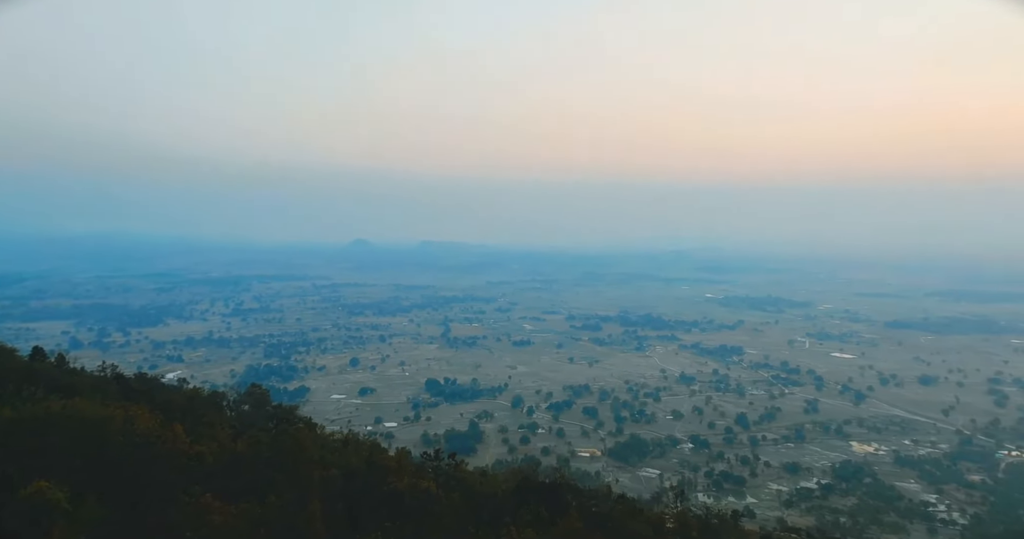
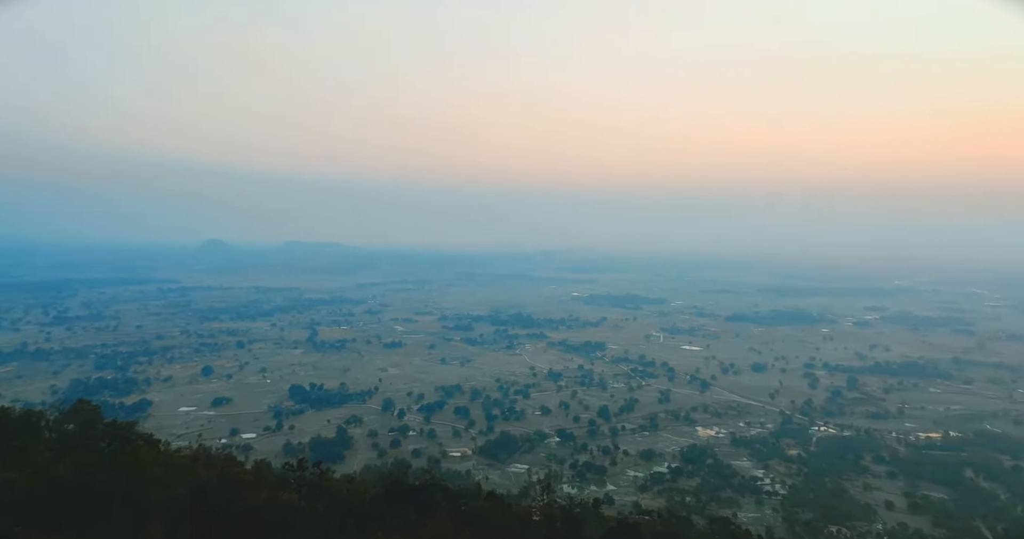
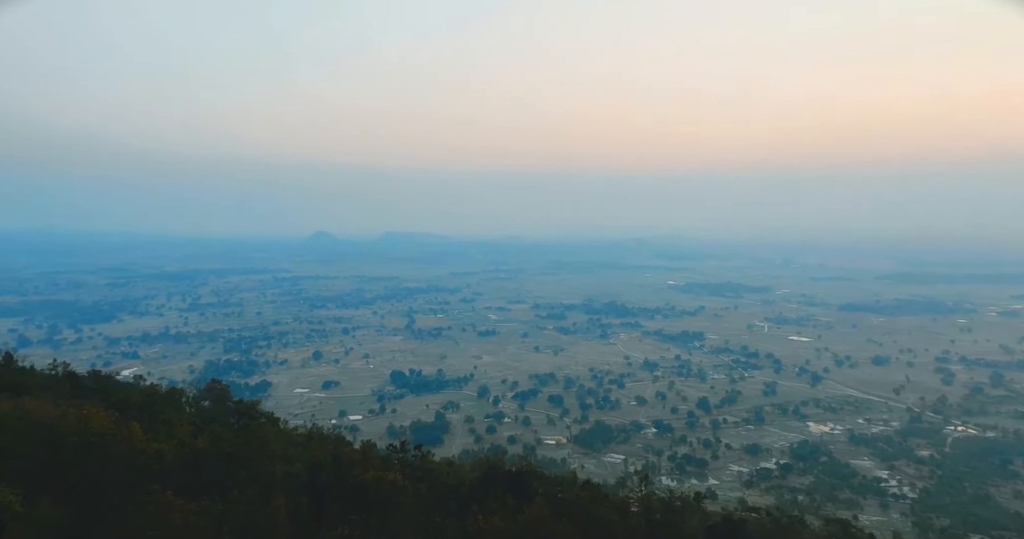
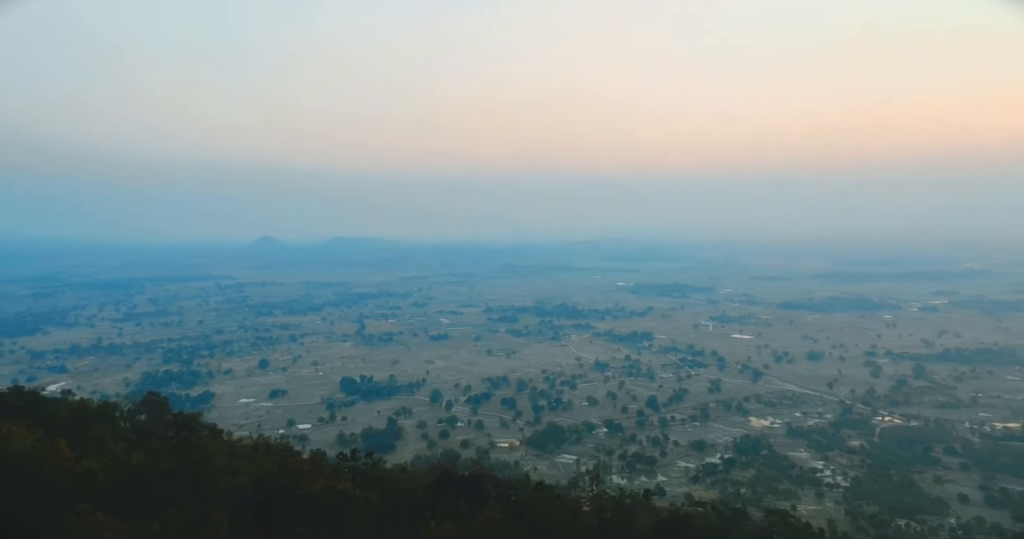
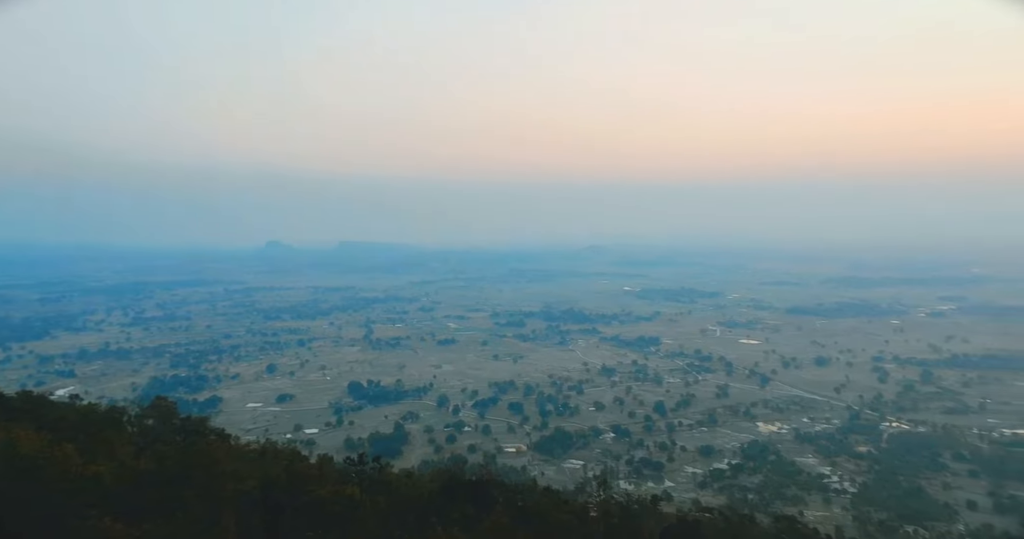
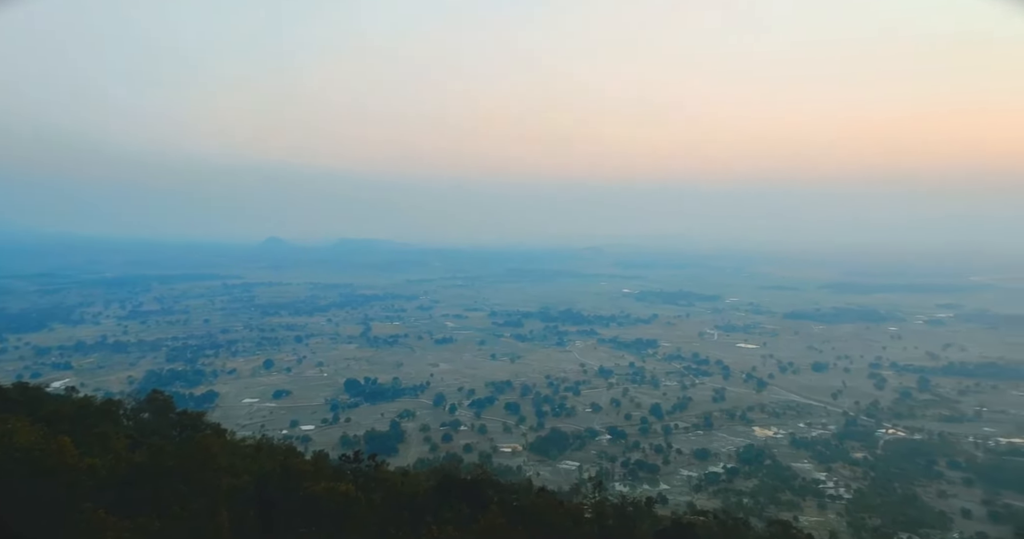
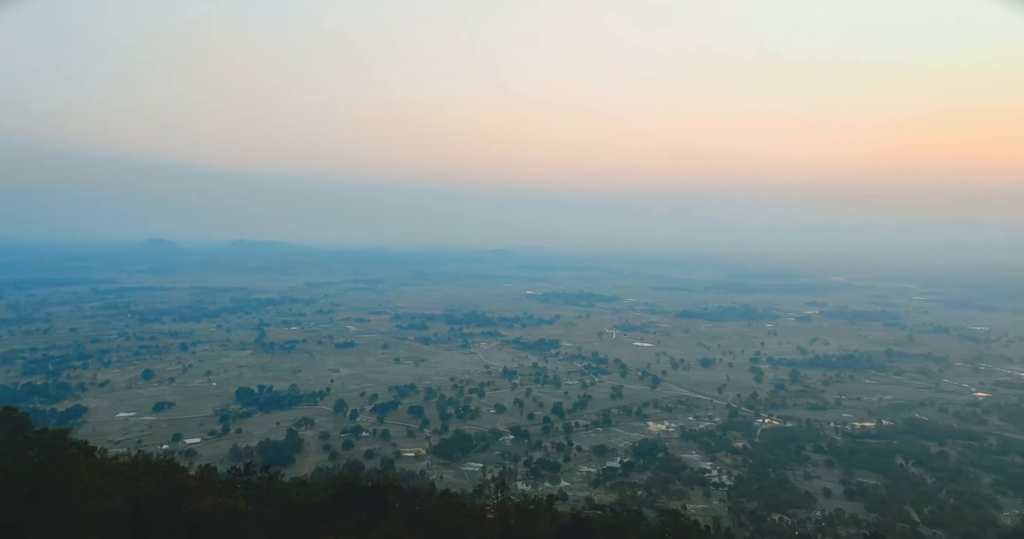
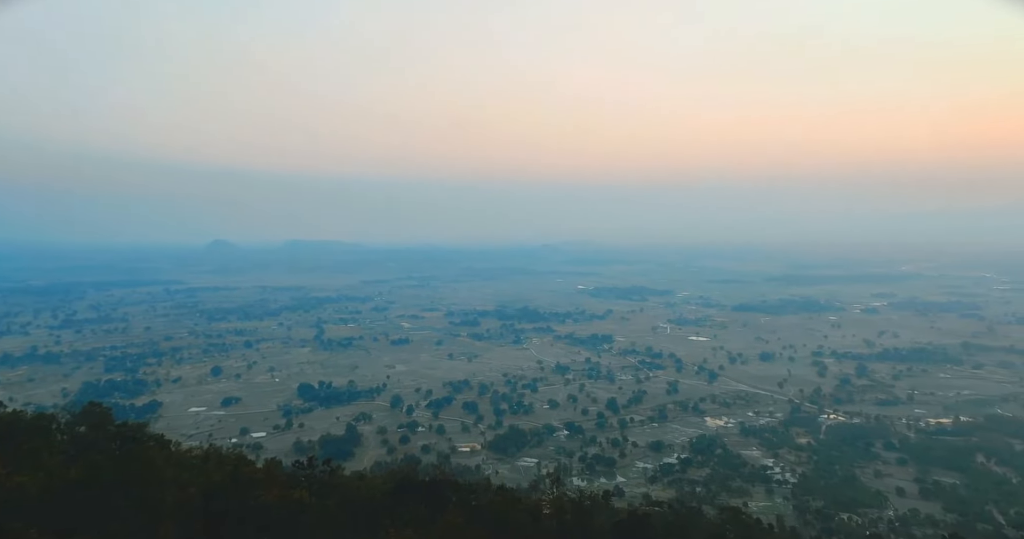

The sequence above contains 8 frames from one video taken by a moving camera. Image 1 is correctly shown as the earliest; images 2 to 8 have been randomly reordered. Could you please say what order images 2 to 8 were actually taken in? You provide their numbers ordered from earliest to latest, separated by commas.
5, 8, 4, 3, 6, 2, 7
